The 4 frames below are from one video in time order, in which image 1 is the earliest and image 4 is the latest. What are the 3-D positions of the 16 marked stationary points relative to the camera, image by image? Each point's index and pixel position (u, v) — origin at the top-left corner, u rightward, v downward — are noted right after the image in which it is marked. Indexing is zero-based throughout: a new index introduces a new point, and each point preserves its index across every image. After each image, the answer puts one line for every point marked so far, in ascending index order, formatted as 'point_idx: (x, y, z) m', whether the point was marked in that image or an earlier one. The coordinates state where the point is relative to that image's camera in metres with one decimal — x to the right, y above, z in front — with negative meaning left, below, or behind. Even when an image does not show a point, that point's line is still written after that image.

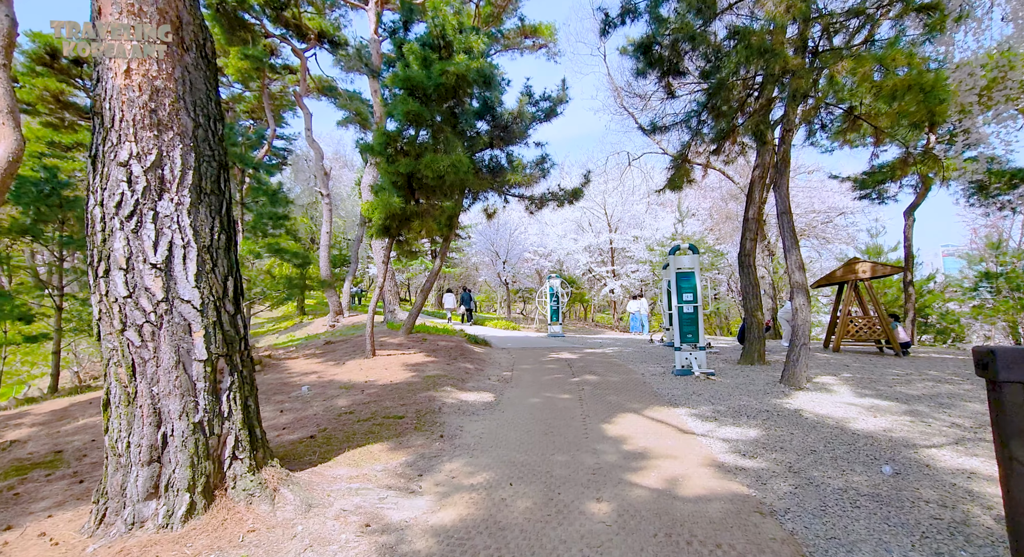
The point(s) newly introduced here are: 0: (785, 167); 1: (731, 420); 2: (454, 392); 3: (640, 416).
0: (+4.2, +1.7, +7.2) m
1: (+2.4, -1.6, +5.2) m
2: (-0.8, -1.6, +6.4) m
3: (+1.5, -1.6, +5.4) m
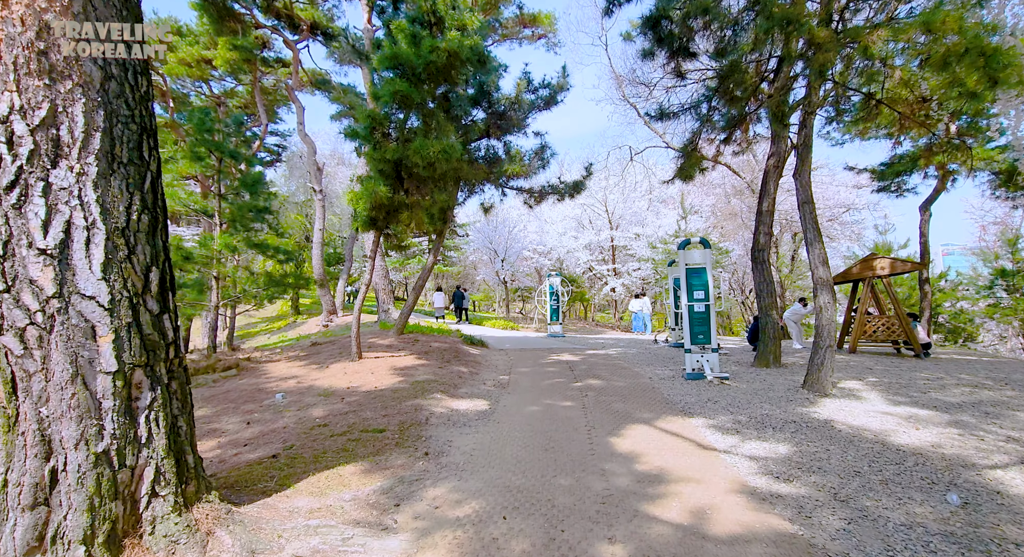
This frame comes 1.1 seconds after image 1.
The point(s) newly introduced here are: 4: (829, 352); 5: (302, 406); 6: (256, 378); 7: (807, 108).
0: (+4.2, +1.8, +6.6) m
1: (+2.4, -1.5, +4.6) m
2: (-0.8, -1.5, +5.8) m
3: (+1.5, -1.6, +4.8) m
4: (+4.1, -1.0, +6.0) m
5: (-2.4, -1.4, +5.3) m
6: (-3.8, -1.5, +6.9) m
7: (+4.2, +2.4, +6.6) m
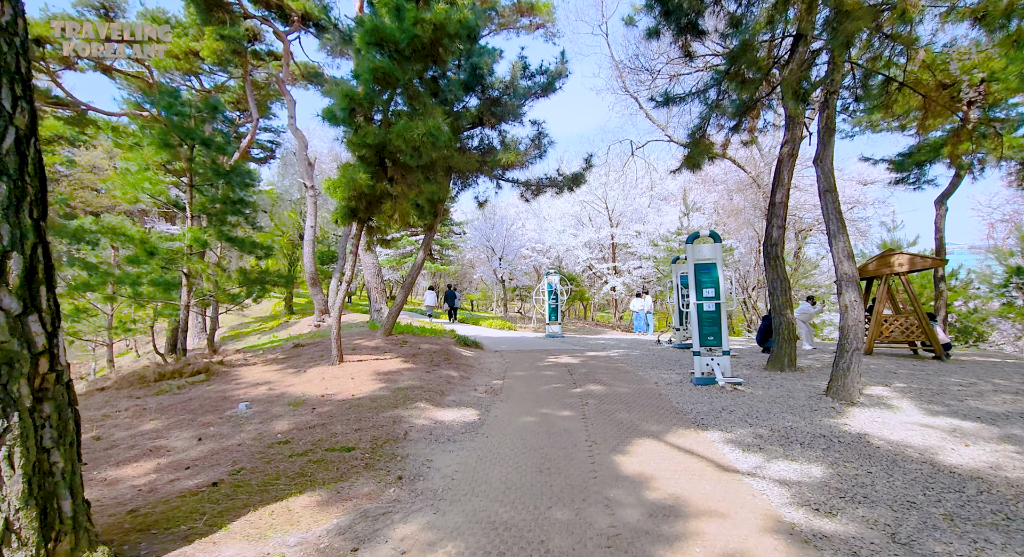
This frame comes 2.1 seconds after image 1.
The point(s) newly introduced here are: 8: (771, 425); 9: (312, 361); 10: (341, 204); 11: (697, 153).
0: (+4.1, +1.8, +6.0) m
1: (+2.3, -1.5, +4.0) m
2: (-0.9, -1.5, +5.2) m
3: (+1.4, -1.5, +4.2) m
4: (+4.0, -0.9, +5.4) m
5: (-2.5, -1.4, +4.7) m
6: (-3.9, -1.4, +6.3) m
7: (+4.1, +2.5, +6.0) m
8: (+2.6, -1.5, +4.7) m
9: (-3.2, -1.3, +7.5) m
10: (-2.4, +1.0, +6.5) m
11: (+3.5, +2.3, +8.7) m
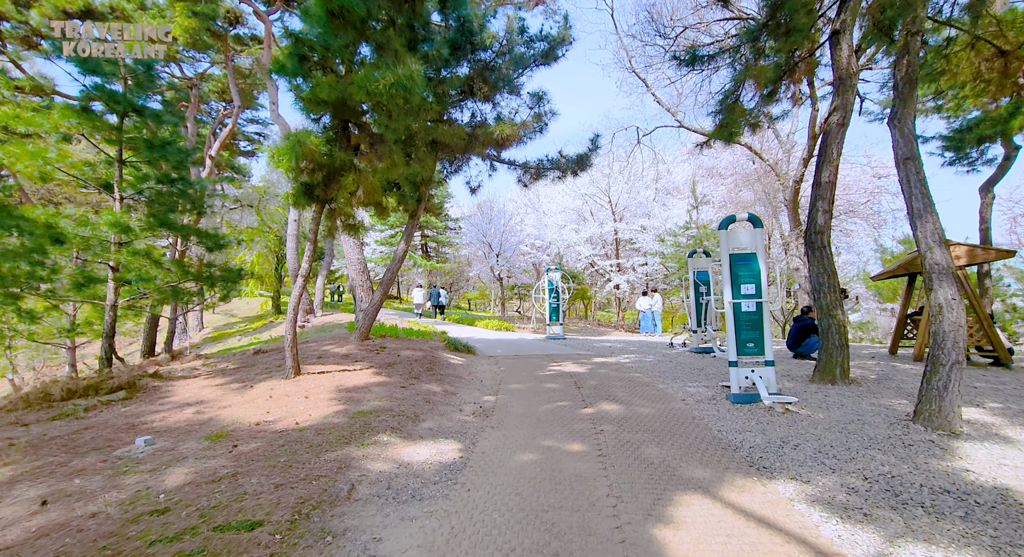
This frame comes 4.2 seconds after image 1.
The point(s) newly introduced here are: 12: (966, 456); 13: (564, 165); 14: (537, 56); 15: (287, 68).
0: (+4.0, +1.9, +4.7) m
1: (+2.3, -1.4, +2.7) m
2: (-1.0, -1.4, +3.9) m
3: (+1.3, -1.4, +2.9) m
4: (+4.0, -0.8, +4.1) m
5: (-2.5, -1.3, +3.4) m
6: (-4.0, -1.4, +5.1) m
7: (+4.0, +2.6, +4.7) m
8: (+2.5, -1.4, +3.4) m
9: (-3.3, -1.3, +6.2) m
10: (-2.5, +1.1, +5.3) m
11: (+3.4, +2.4, +7.4) m
12: (+3.5, -1.4, +3.6) m
13: (+1.0, +2.2, +9.0) m
14: (+0.4, +3.9, +8.1) m
15: (-2.4, +2.3, +5.0) m
